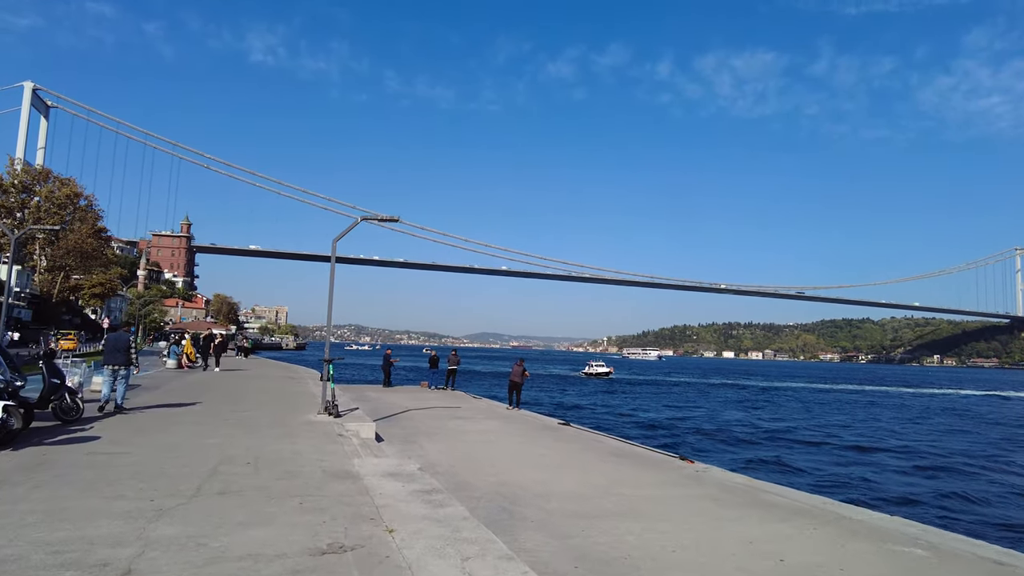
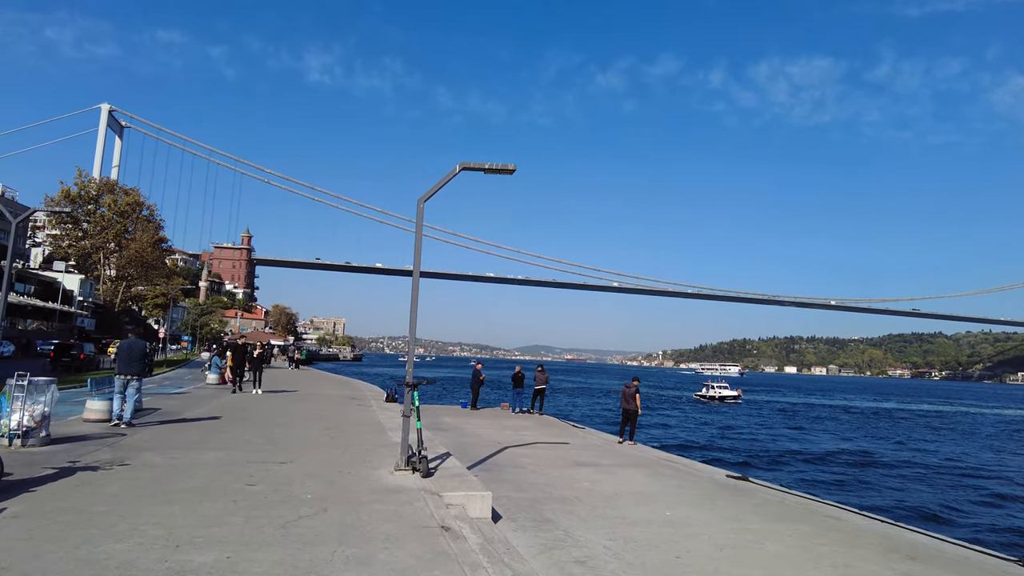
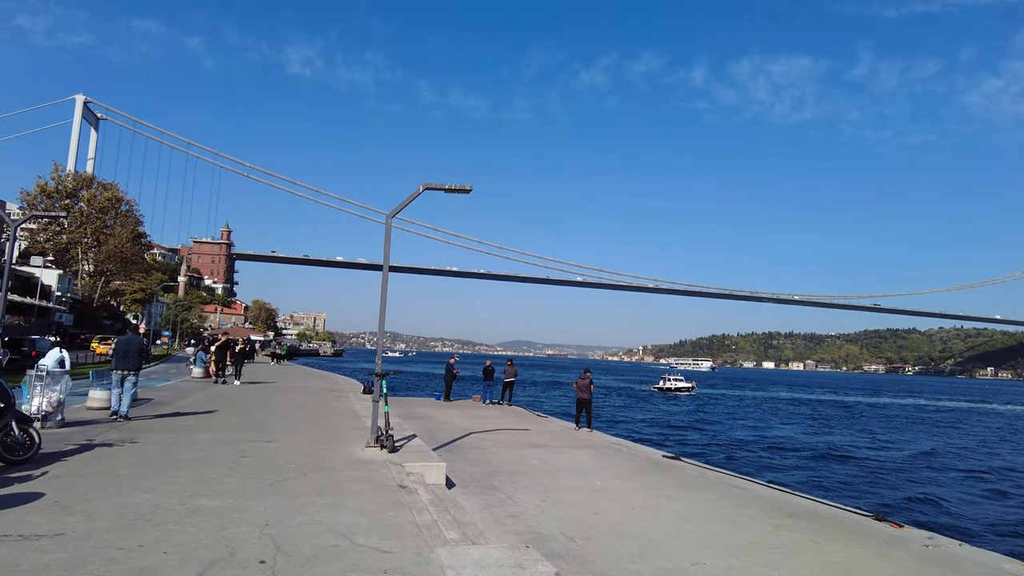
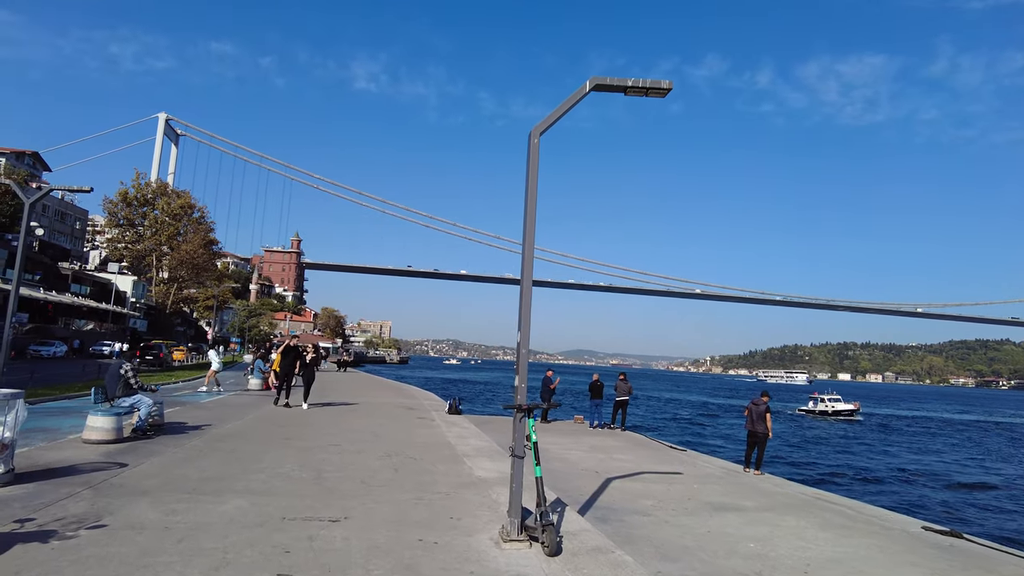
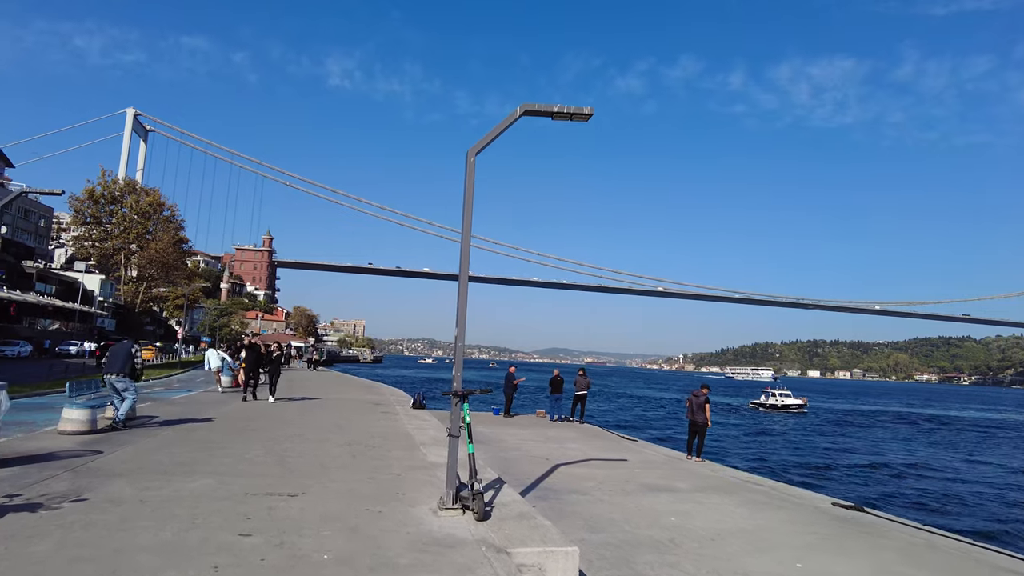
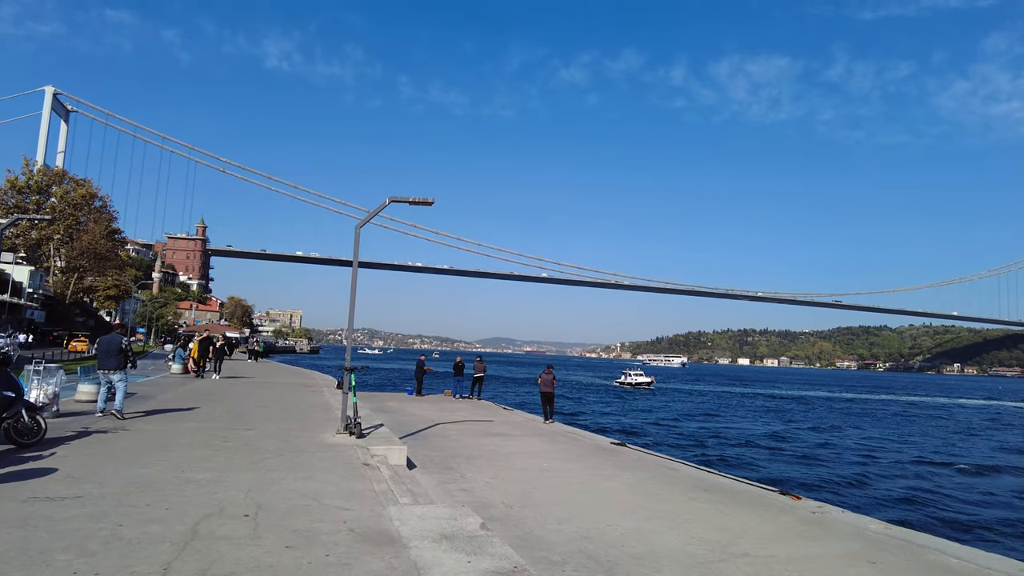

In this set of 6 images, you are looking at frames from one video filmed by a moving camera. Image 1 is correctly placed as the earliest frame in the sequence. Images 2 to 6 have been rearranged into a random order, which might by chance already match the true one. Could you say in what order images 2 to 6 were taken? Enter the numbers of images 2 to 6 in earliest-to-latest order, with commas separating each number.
6, 3, 2, 5, 4
